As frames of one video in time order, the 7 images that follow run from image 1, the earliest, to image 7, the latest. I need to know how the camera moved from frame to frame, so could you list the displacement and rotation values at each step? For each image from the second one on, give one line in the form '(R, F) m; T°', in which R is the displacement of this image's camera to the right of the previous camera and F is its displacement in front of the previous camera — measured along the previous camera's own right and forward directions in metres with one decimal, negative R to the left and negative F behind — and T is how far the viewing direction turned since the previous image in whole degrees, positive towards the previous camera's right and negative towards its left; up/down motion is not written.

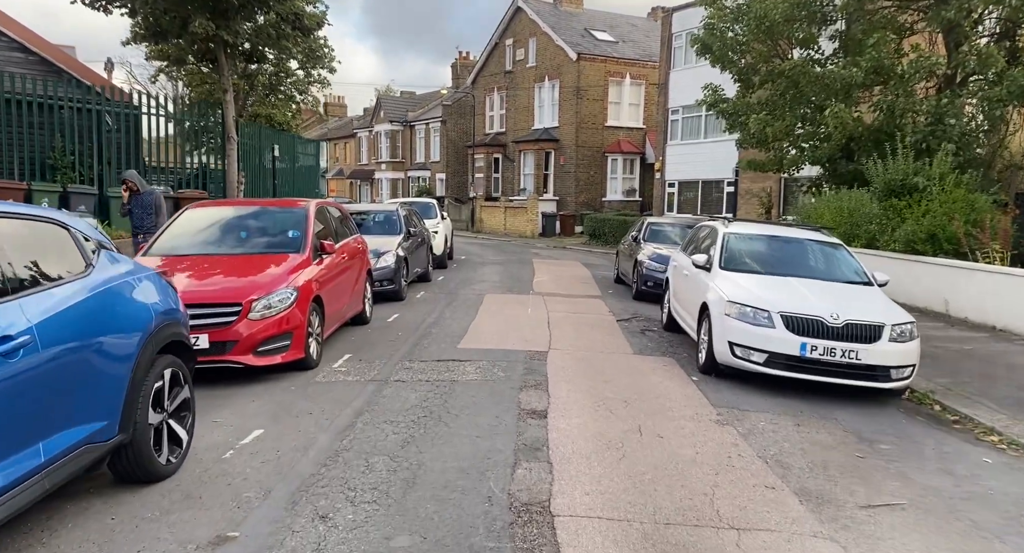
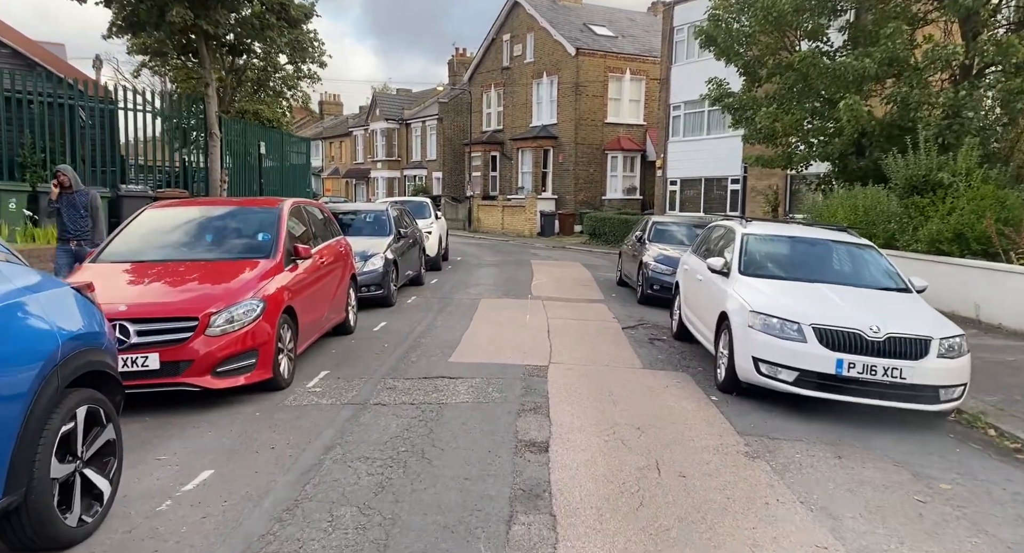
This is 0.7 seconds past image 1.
(0.0, +0.7) m; 0°
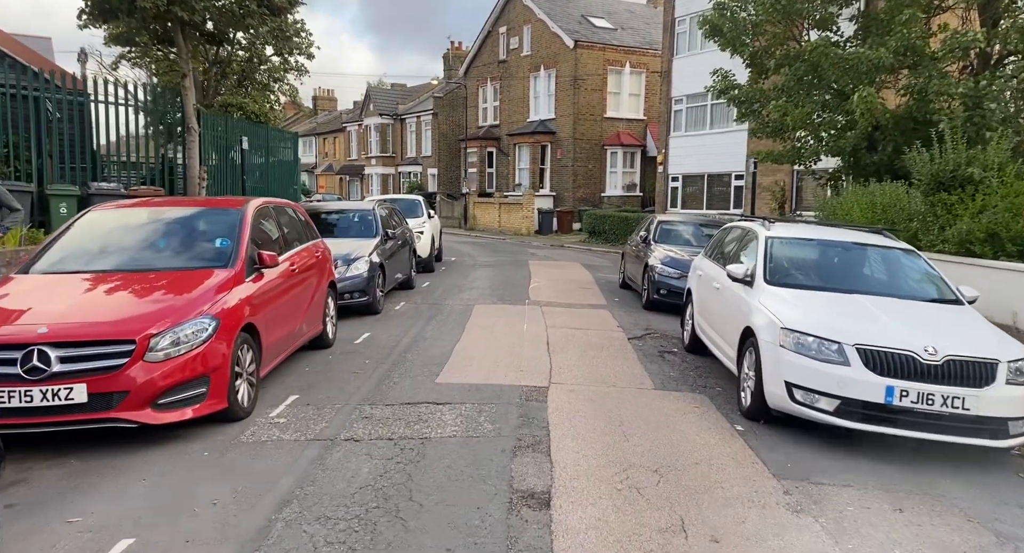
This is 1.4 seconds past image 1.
(0.0, +0.8) m; 0°
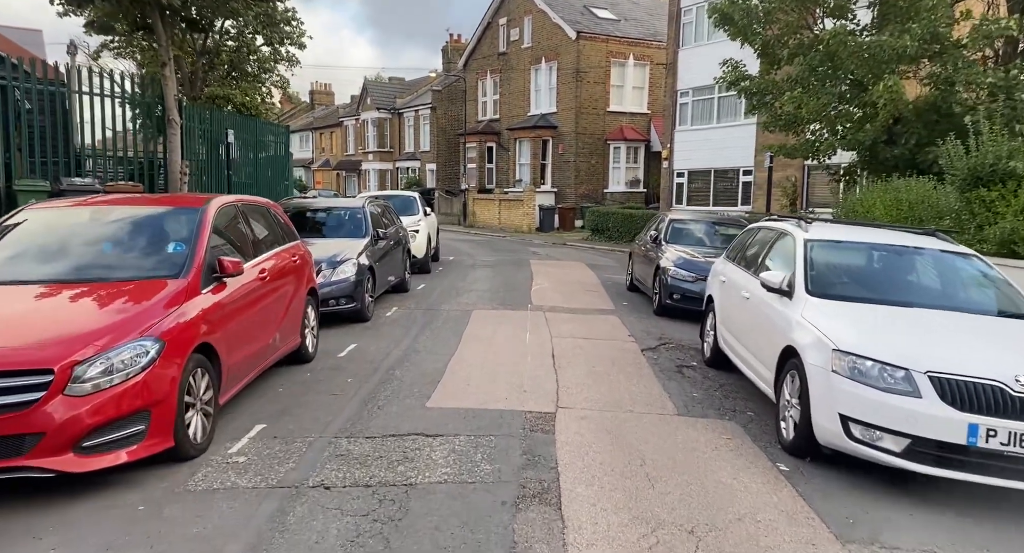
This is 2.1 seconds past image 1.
(0.0, +0.8) m; 0°
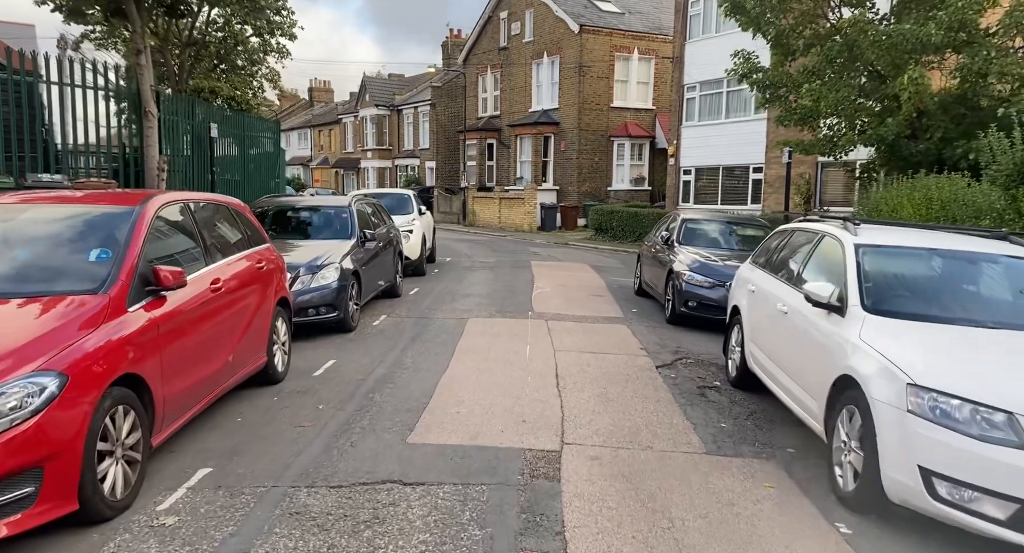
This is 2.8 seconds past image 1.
(0.0, +0.8) m; 0°
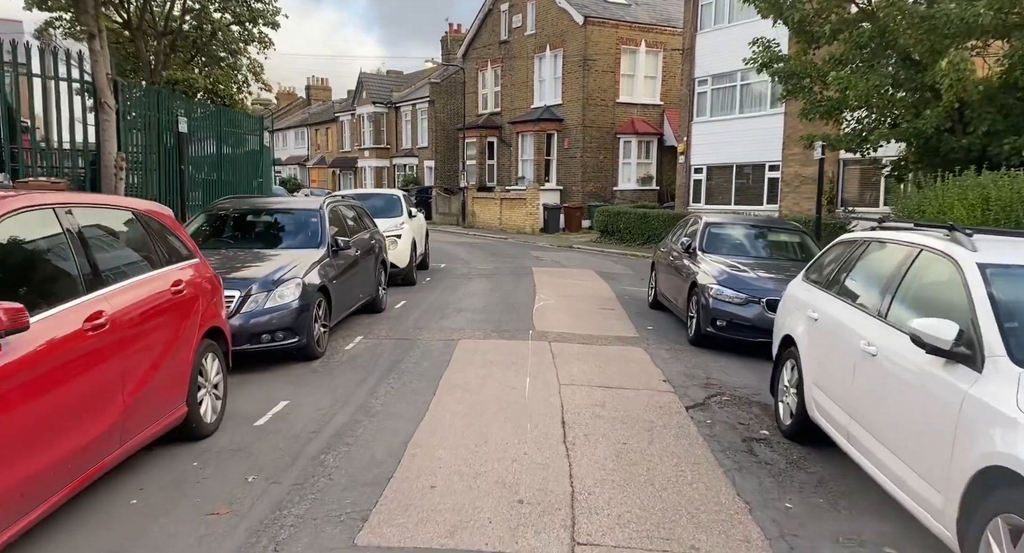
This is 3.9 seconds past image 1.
(+0.1, +1.3) m; 0°
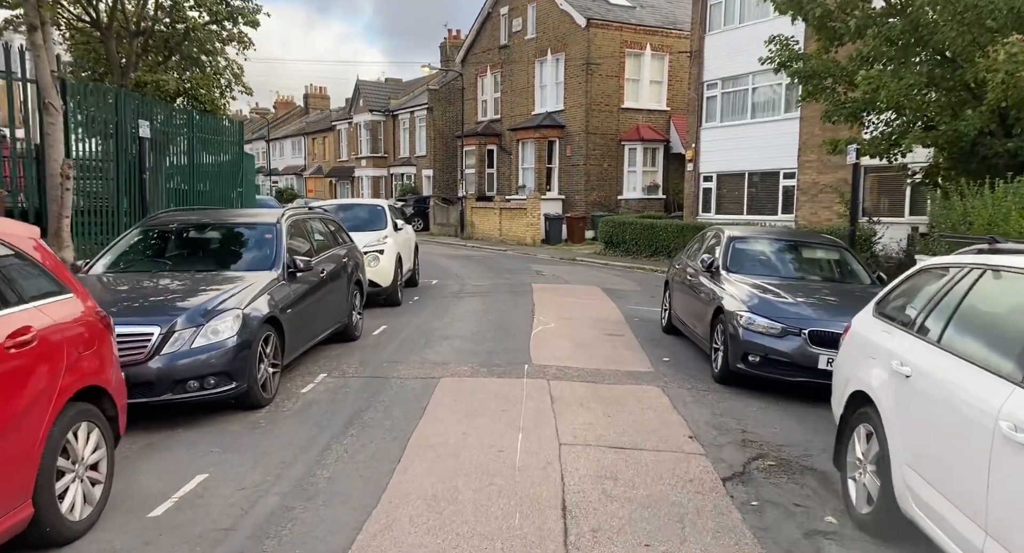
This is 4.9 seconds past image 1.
(+0.1, +1.2) m; 0°
